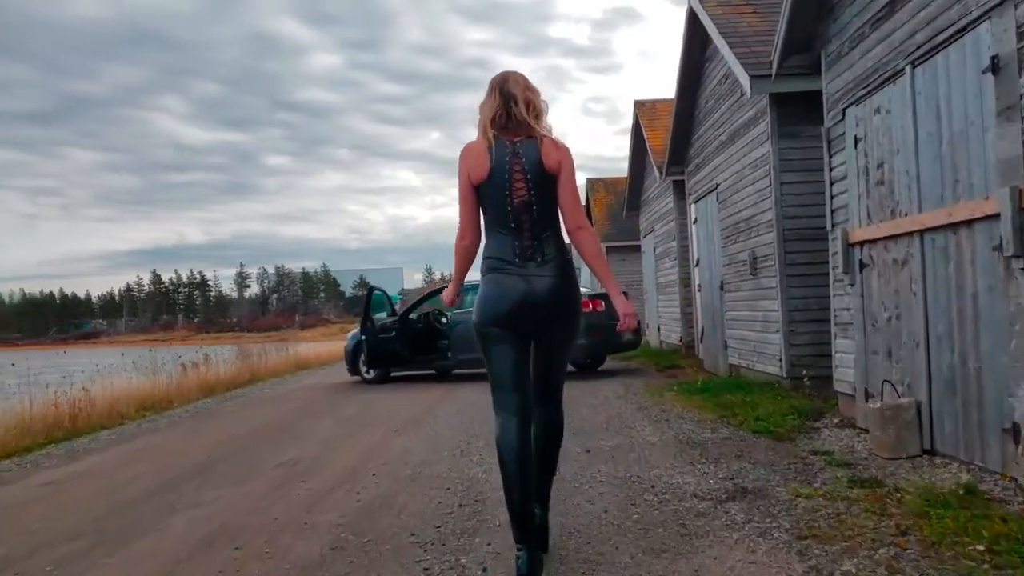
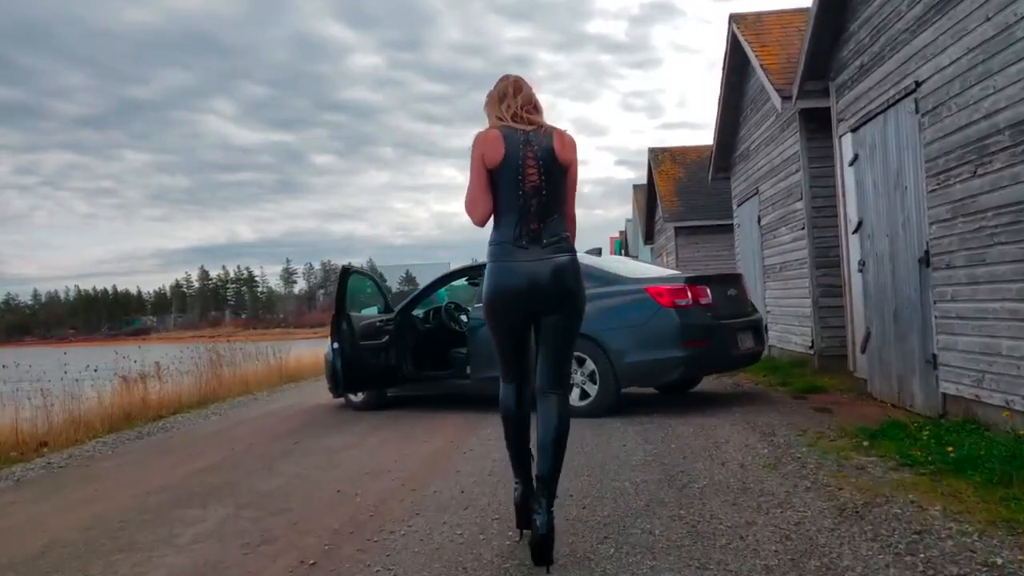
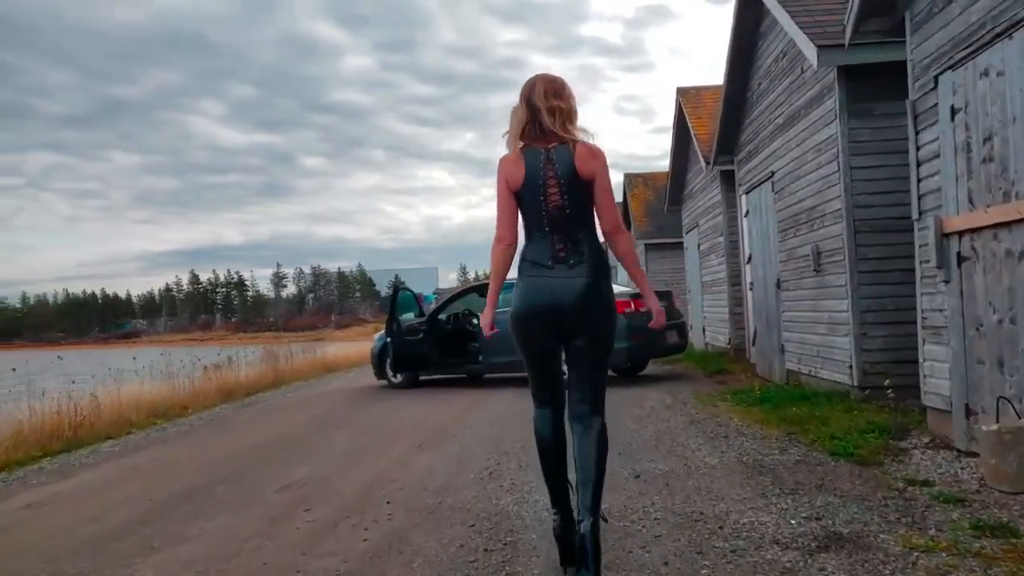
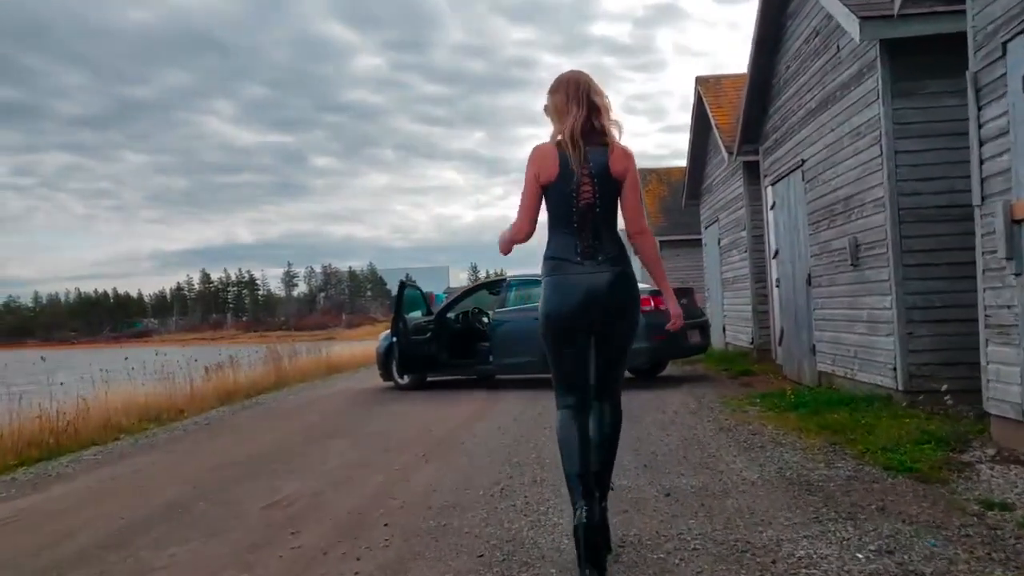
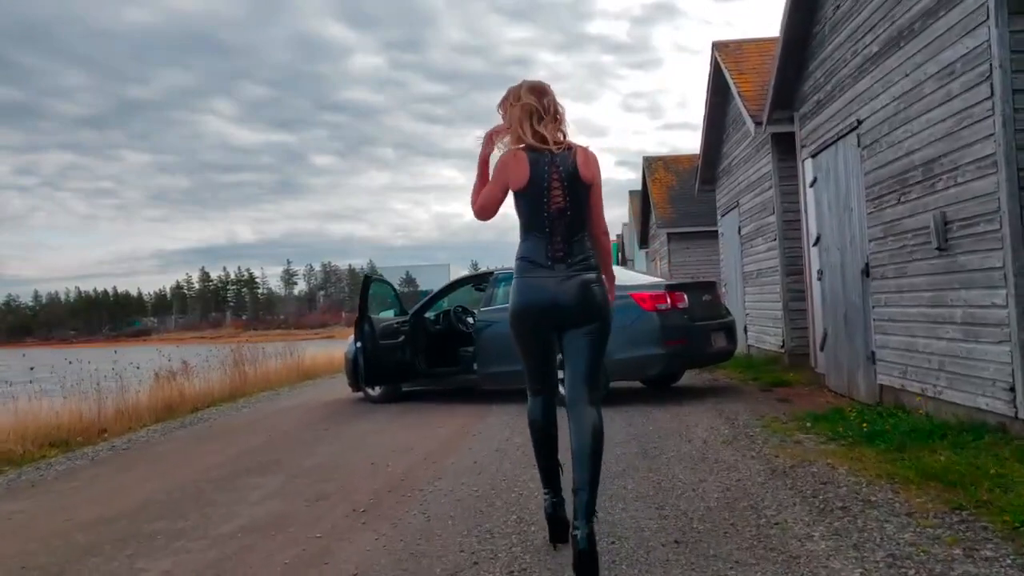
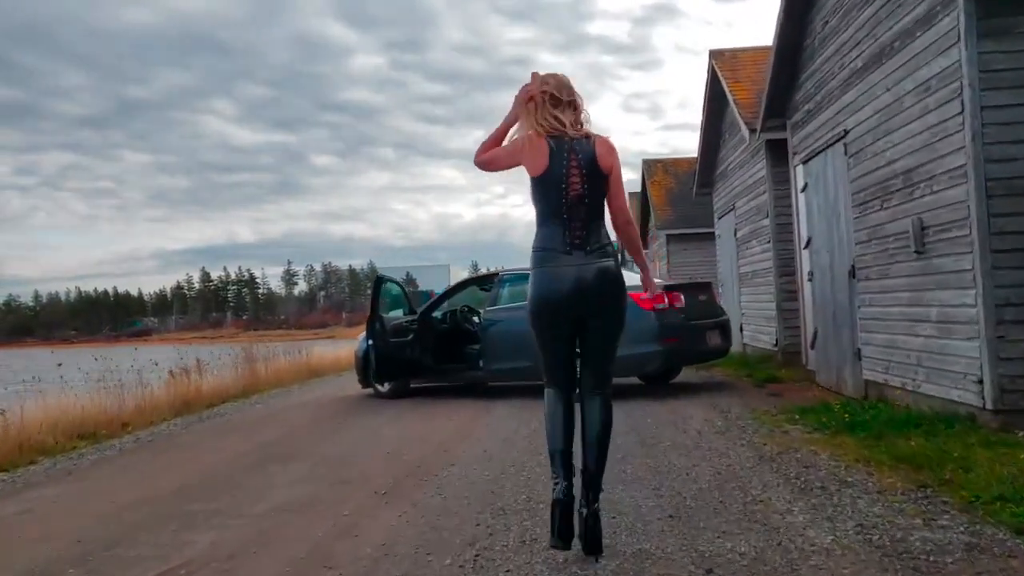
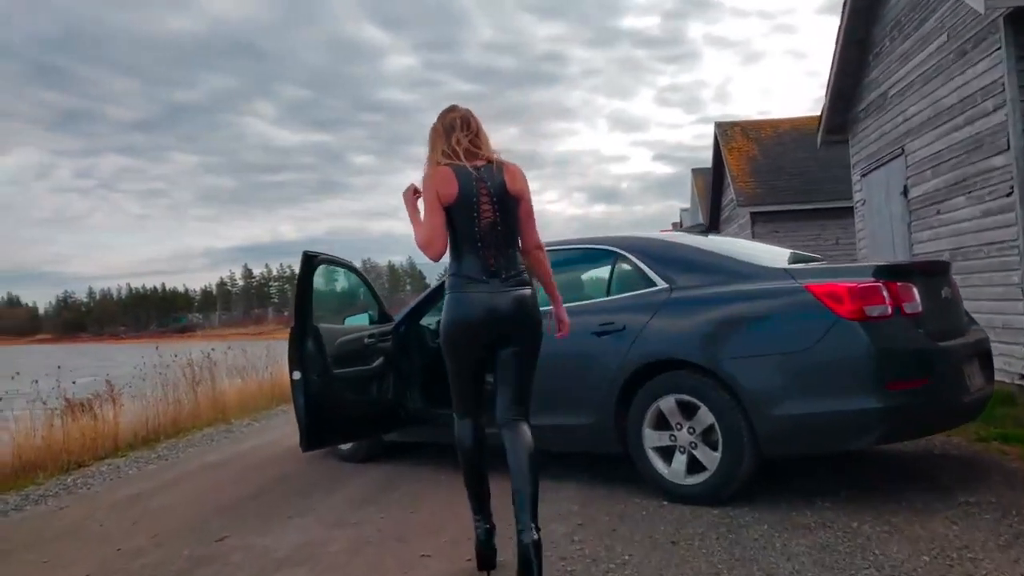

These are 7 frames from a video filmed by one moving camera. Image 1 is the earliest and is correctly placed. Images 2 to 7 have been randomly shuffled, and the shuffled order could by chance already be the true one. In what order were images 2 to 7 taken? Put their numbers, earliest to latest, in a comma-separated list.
3, 4, 6, 5, 2, 7
